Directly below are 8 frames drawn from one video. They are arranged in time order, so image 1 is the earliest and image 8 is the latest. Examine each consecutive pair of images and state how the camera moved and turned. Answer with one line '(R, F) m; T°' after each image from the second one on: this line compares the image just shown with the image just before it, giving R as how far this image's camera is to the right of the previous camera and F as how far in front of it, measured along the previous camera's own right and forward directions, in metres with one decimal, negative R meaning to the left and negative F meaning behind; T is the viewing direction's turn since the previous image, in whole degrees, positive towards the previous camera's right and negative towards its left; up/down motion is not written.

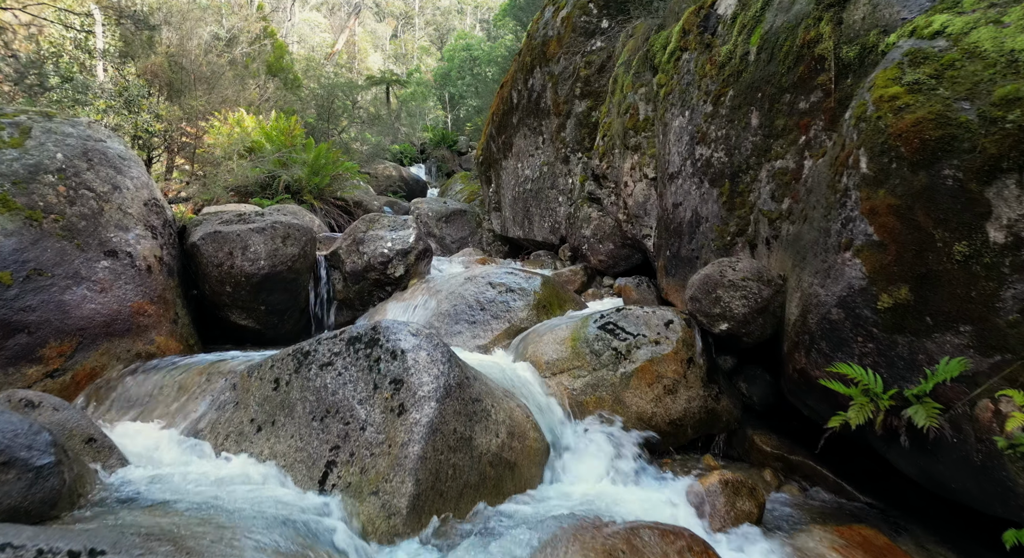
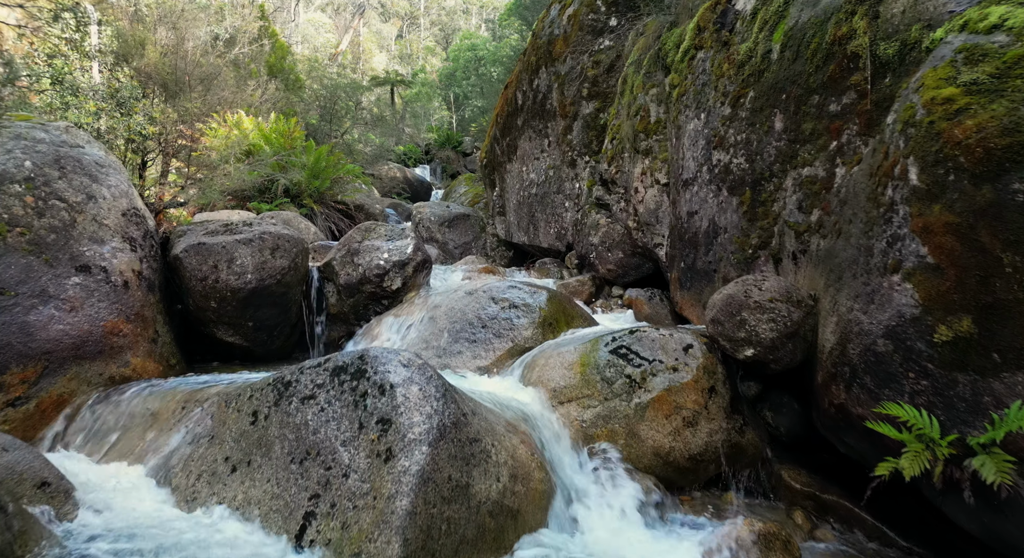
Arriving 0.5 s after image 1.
(0.0, +0.4) m; -1°
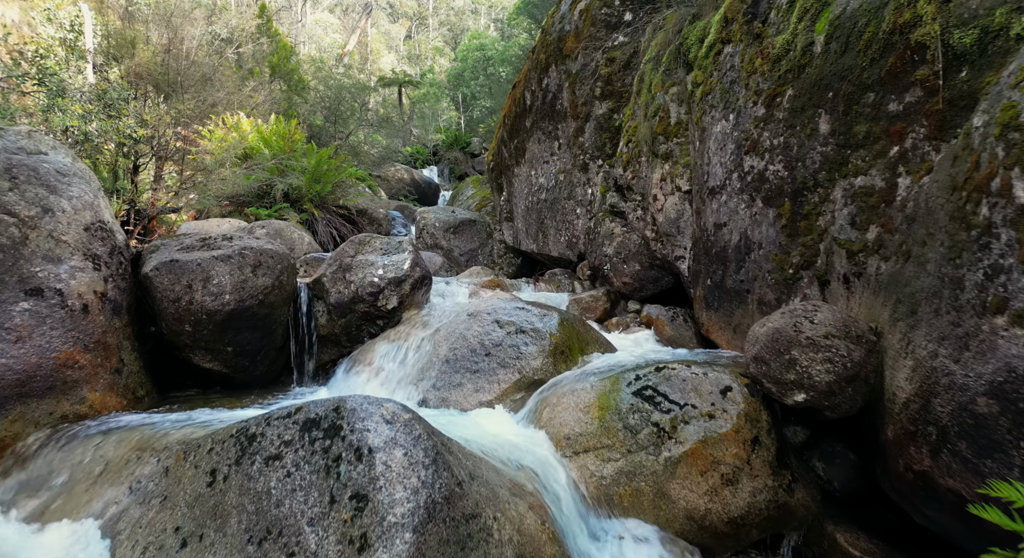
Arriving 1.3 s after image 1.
(0.0, +0.6) m; -1°
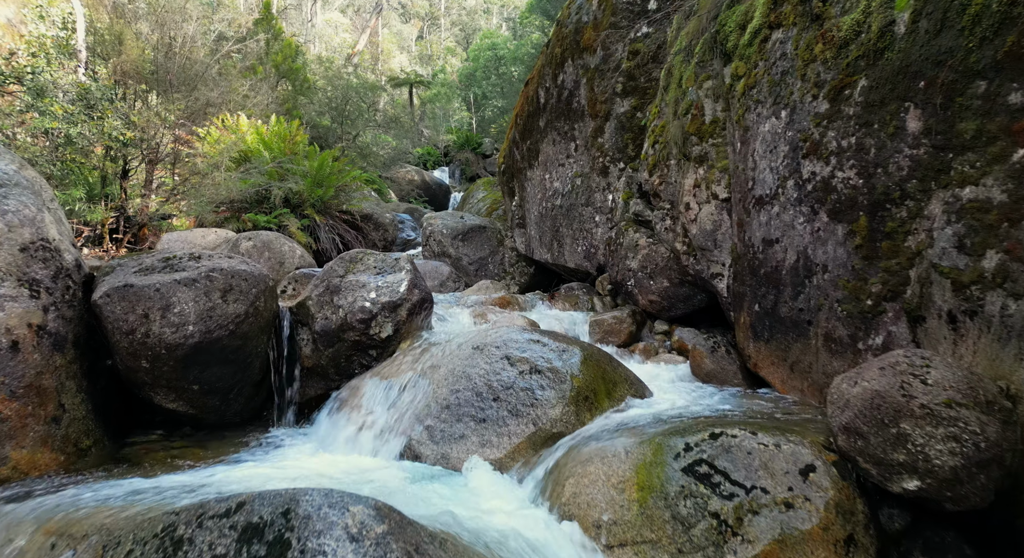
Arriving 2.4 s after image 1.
(0.0, +0.8) m; -1°
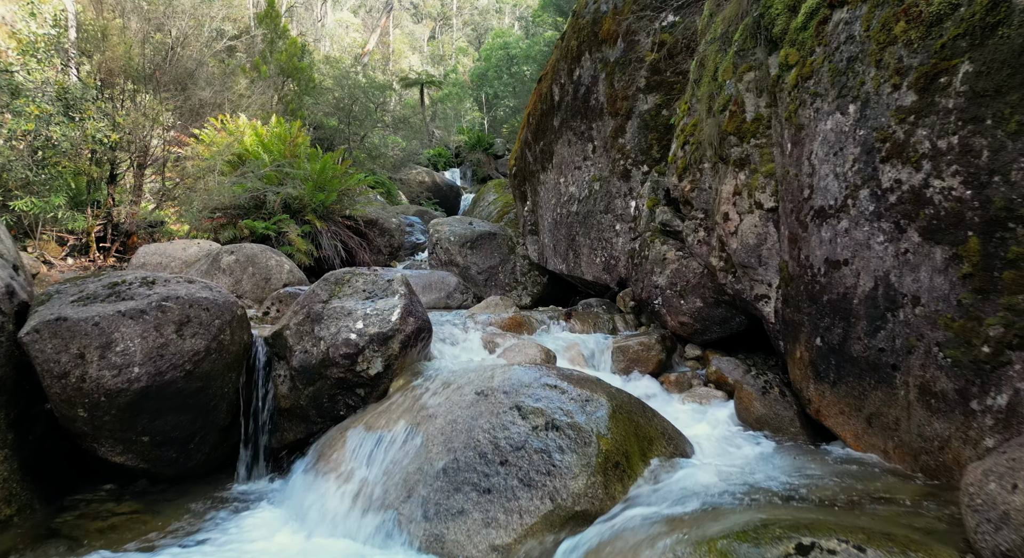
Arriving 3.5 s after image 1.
(0.0, +0.8) m; -1°
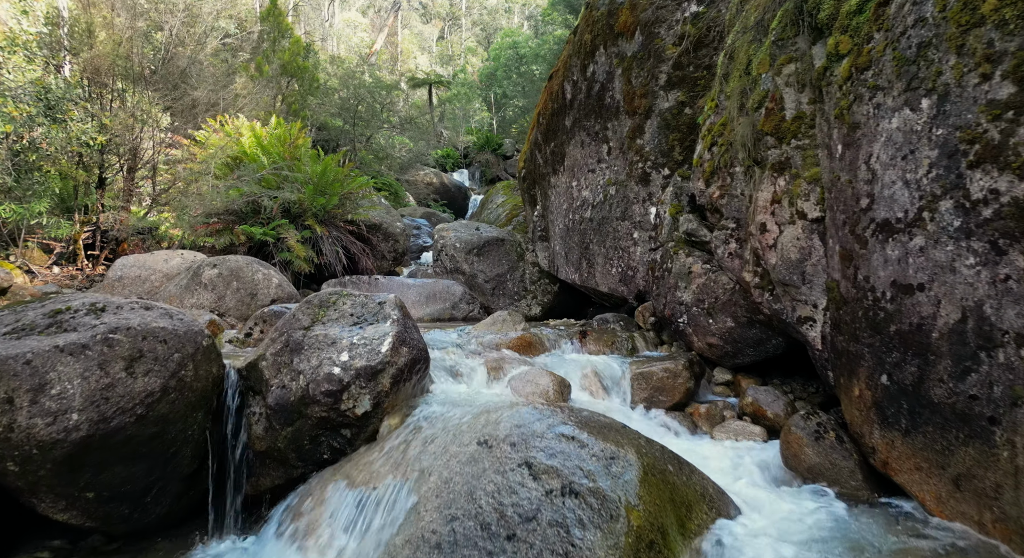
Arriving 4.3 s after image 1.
(0.0, +0.6) m; -1°
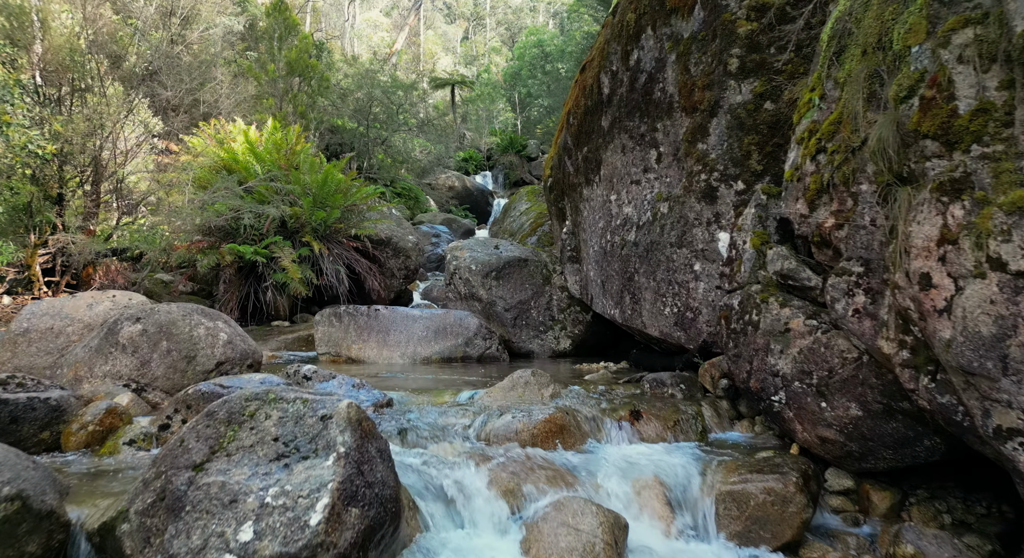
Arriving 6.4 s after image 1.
(0.0, +1.5) m; -2°
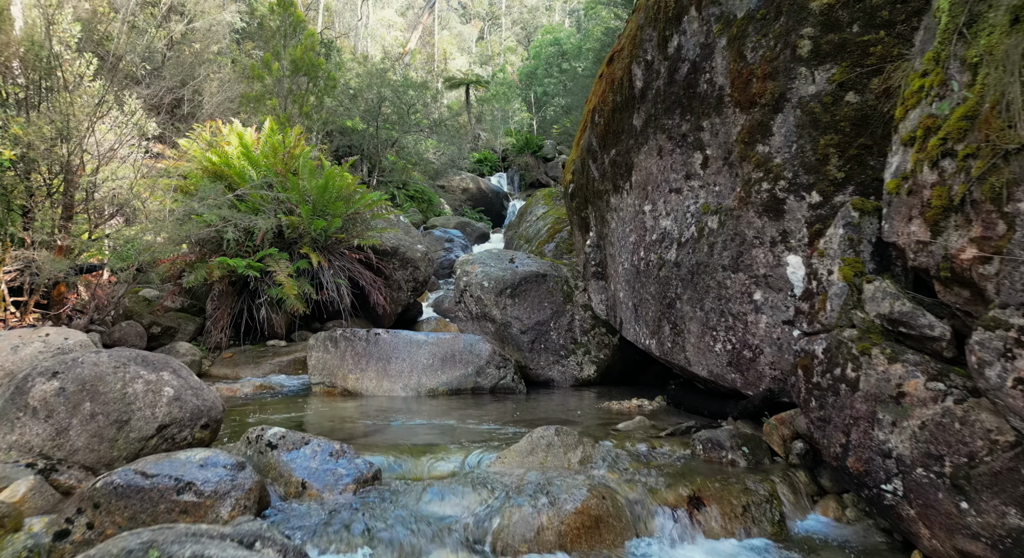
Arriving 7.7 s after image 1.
(0.0, +1.0) m; -2°
